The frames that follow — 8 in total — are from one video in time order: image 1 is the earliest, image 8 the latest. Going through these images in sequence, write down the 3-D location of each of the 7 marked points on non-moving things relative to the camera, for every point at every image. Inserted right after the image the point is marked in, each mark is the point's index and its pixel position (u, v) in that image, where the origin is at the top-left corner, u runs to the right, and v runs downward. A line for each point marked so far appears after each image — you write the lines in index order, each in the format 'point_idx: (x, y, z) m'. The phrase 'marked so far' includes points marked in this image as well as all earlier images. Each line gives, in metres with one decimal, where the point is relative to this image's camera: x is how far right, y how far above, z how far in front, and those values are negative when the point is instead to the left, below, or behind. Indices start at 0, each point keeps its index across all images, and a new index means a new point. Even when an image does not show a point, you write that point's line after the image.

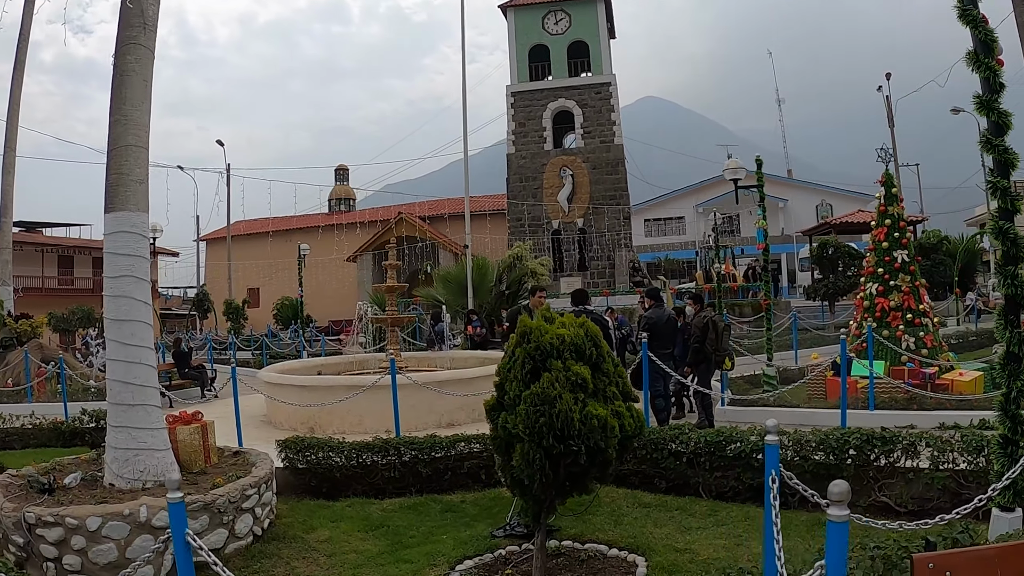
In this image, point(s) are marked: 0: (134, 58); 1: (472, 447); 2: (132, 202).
0: (-3.5, +2.1, +6.7) m
1: (-0.4, -1.7, +7.9) m
2: (-3.4, +0.8, +6.7) m
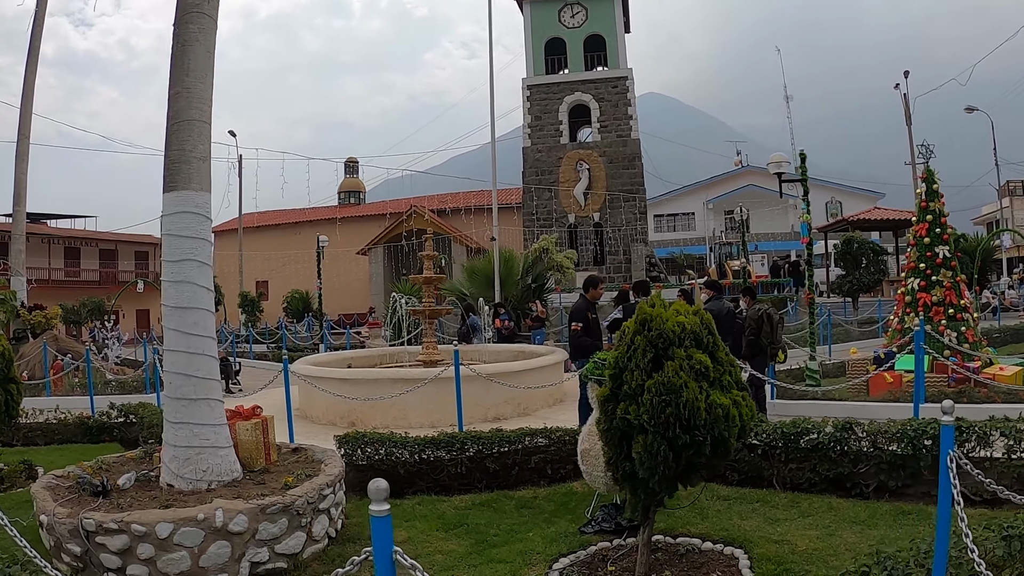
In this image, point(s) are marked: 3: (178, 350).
0: (-2.7, +2.2, +6.3) m
1: (+0.3, -1.6, +7.6) m
2: (-2.6, +0.9, +6.2) m
3: (-2.8, -0.5, +6.2) m
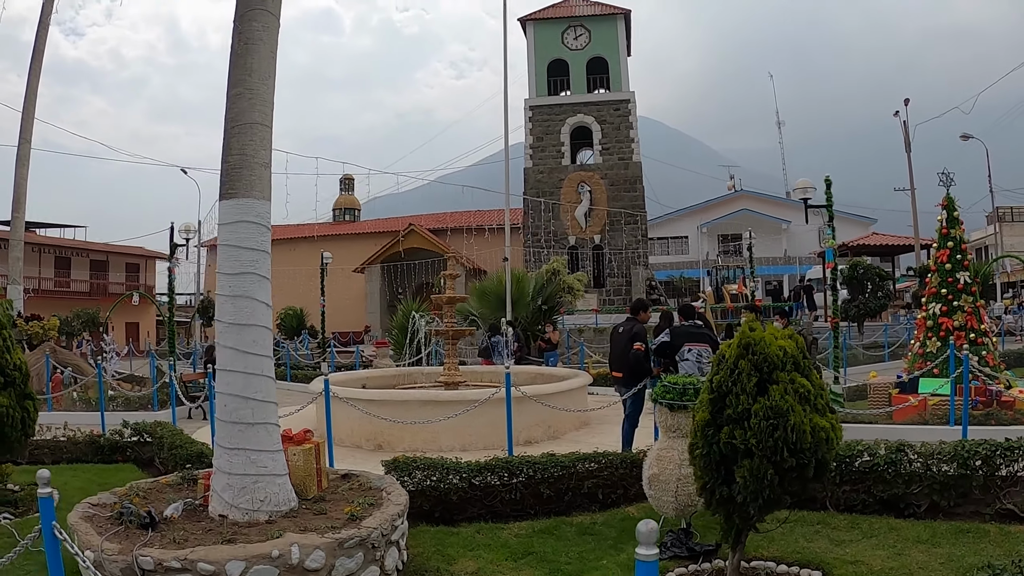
0: (-2.0, +2.1, +5.9) m
1: (+0.8, -1.8, +7.4) m
2: (-2.0, +0.8, +5.9) m
3: (-2.1, -0.7, +5.8) m
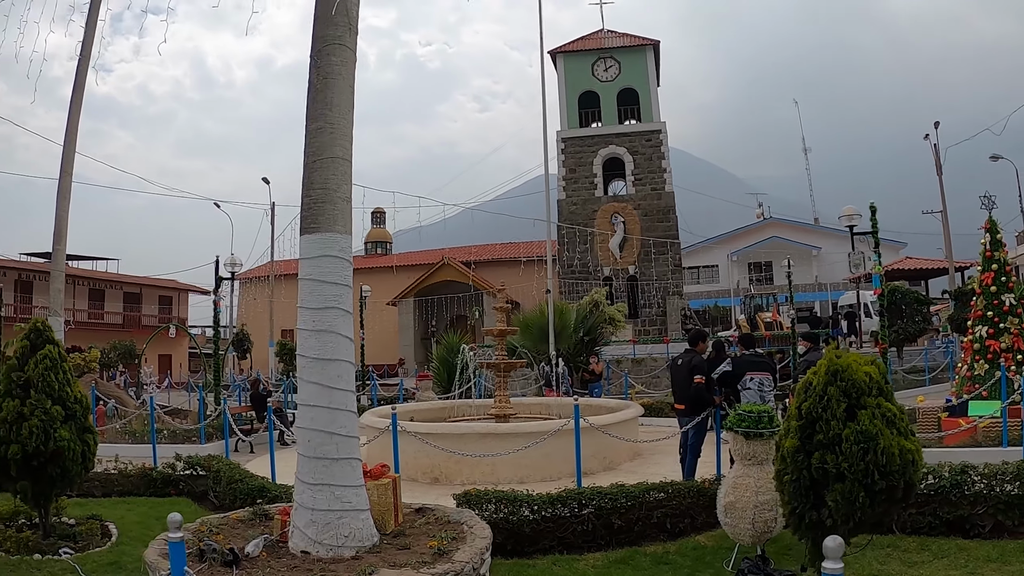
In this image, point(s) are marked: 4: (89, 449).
0: (-1.4, +1.9, +6.0) m
1: (+1.5, -2.1, +7.4) m
2: (-1.4, +0.5, +5.9) m
3: (-1.5, -0.9, +5.8) m
4: (-4.3, -1.7, +7.8) m
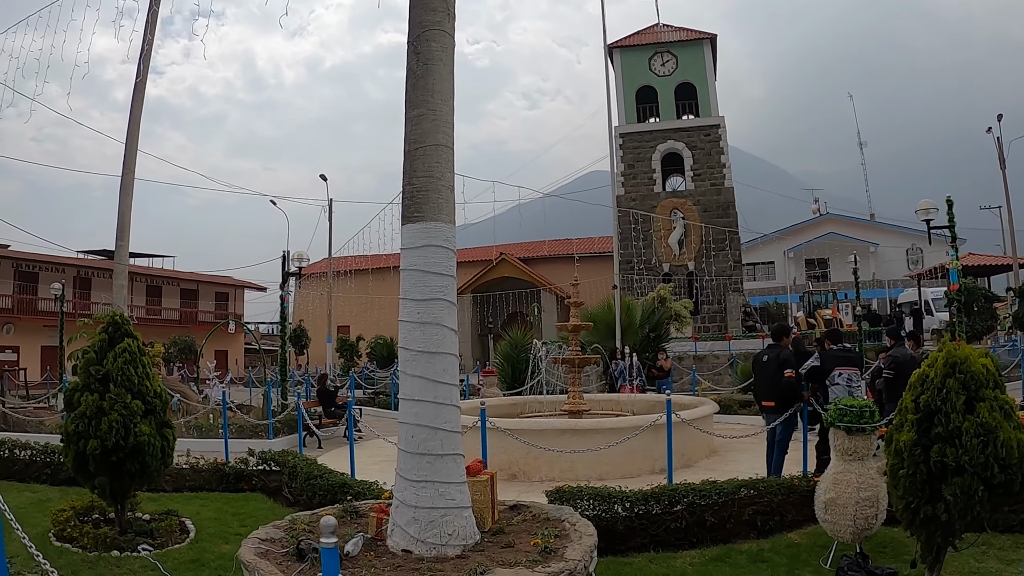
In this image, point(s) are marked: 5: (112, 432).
0: (-0.6, +1.9, +6.0) m
1: (+2.3, -2.0, +7.2) m
2: (-0.5, +0.6, +5.8) m
3: (-0.7, -0.8, +5.7) m
4: (-3.5, -1.6, +7.8) m
5: (-3.8, -1.4, +7.3) m
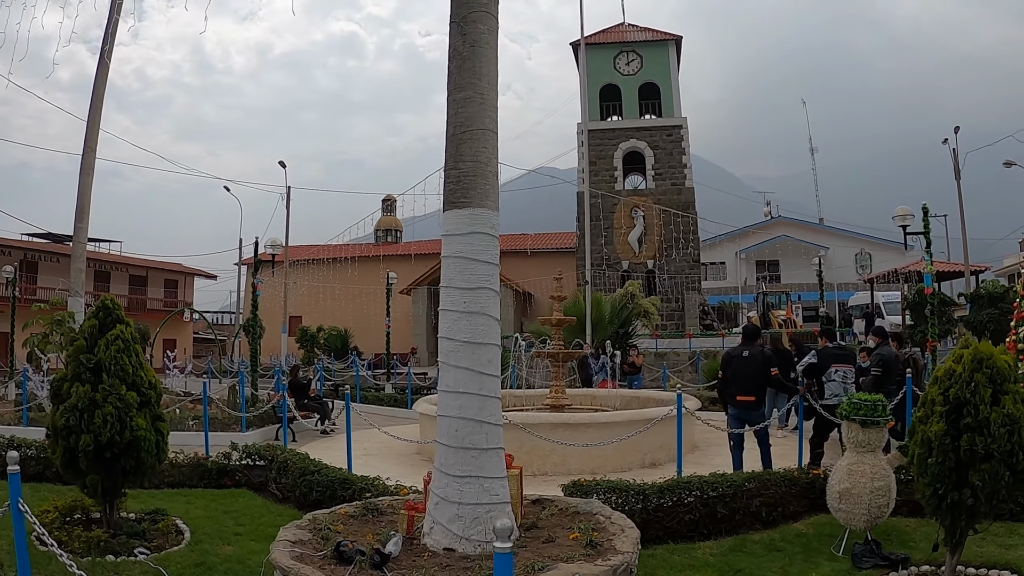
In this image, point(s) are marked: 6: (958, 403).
0: (-0.2, +2.0, +5.8) m
1: (+2.4, -1.9, +7.4) m
2: (-0.2, +0.7, +5.7) m
3: (-0.3, -0.8, +5.5) m
4: (-3.4, -1.5, +7.2) m
5: (-3.7, -1.2, +6.7) m
6: (+3.4, -0.9, +5.7) m
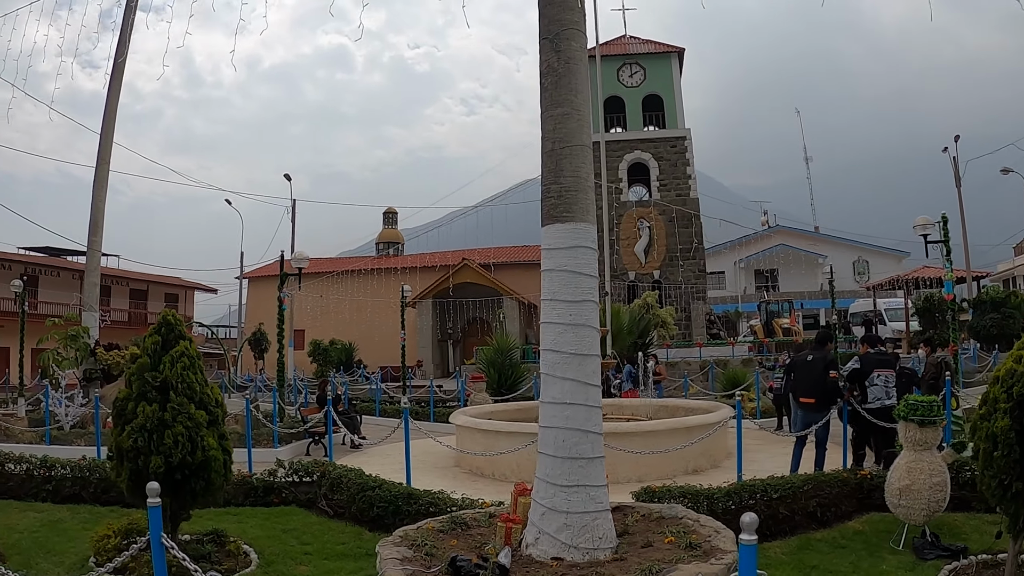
0: (+0.5, +1.9, +5.9) m
1: (+3.1, -2.0, +7.6) m
2: (+0.6, +0.6, +5.8) m
3: (+0.5, -0.8, +5.6) m
4: (-2.7, -1.6, +7.1) m
5: (-2.9, -1.4, +6.5) m
6: (+4.2, -0.9, +6.0) m
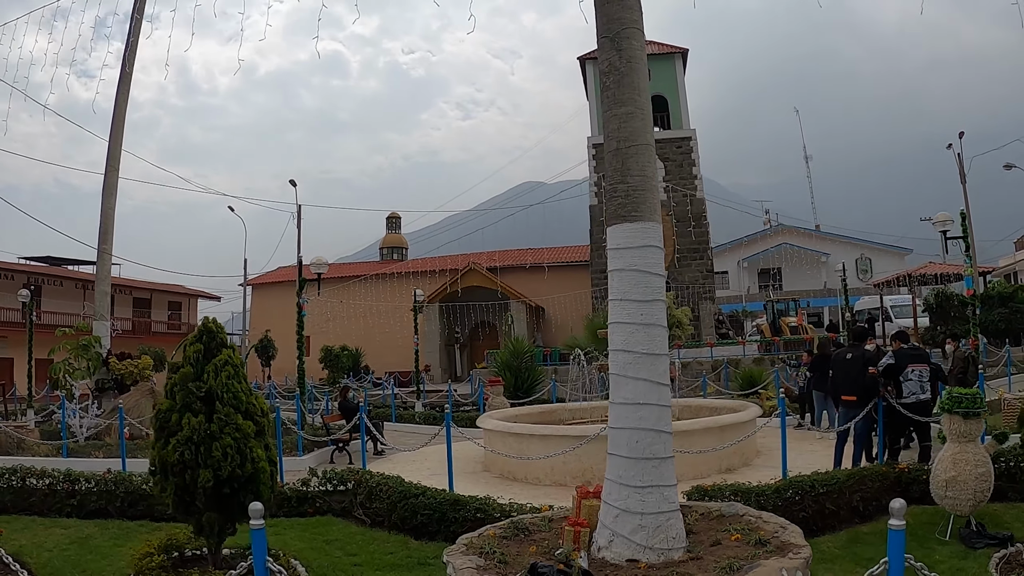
0: (+1.0, +1.9, +5.9) m
1: (+3.6, -2.0, +7.7) m
2: (+1.1, +0.6, +5.7) m
3: (+1.0, -0.8, +5.5) m
4: (-2.2, -1.7, +6.9) m
5: (-2.4, -1.4, +6.3) m
6: (+4.7, -0.9, +6.1) m
